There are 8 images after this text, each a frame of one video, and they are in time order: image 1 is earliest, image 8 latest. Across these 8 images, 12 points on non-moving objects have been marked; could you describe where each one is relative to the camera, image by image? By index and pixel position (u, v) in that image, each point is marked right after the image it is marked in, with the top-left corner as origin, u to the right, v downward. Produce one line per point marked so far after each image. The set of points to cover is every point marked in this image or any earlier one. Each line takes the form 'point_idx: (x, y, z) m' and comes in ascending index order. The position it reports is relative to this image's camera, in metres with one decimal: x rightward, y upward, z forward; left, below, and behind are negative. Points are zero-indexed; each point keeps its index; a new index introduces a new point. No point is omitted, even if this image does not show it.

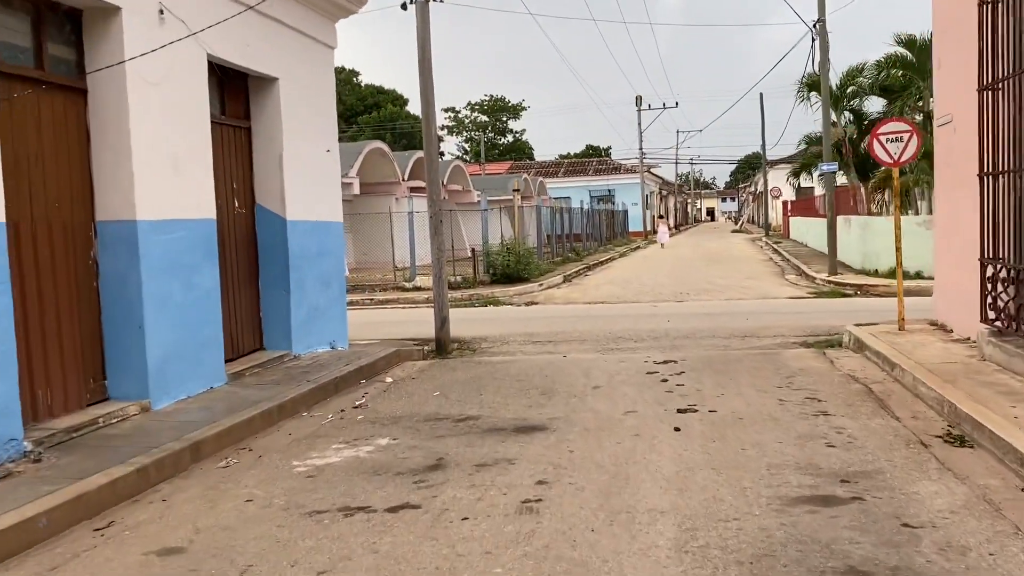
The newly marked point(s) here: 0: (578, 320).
0: (+1.0, -0.5, +13.2) m
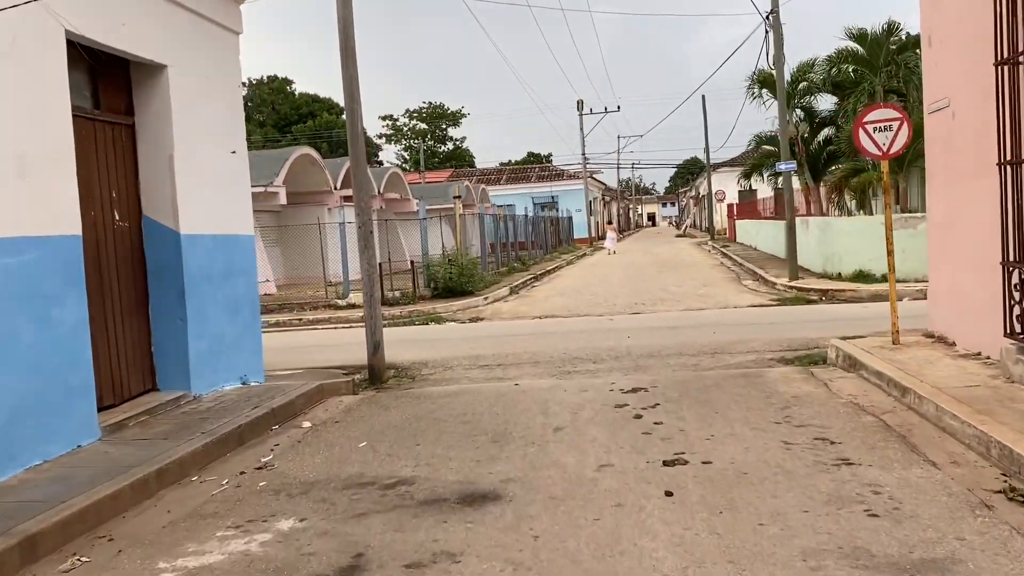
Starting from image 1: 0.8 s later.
0: (+0.2, -0.7, +11.9) m
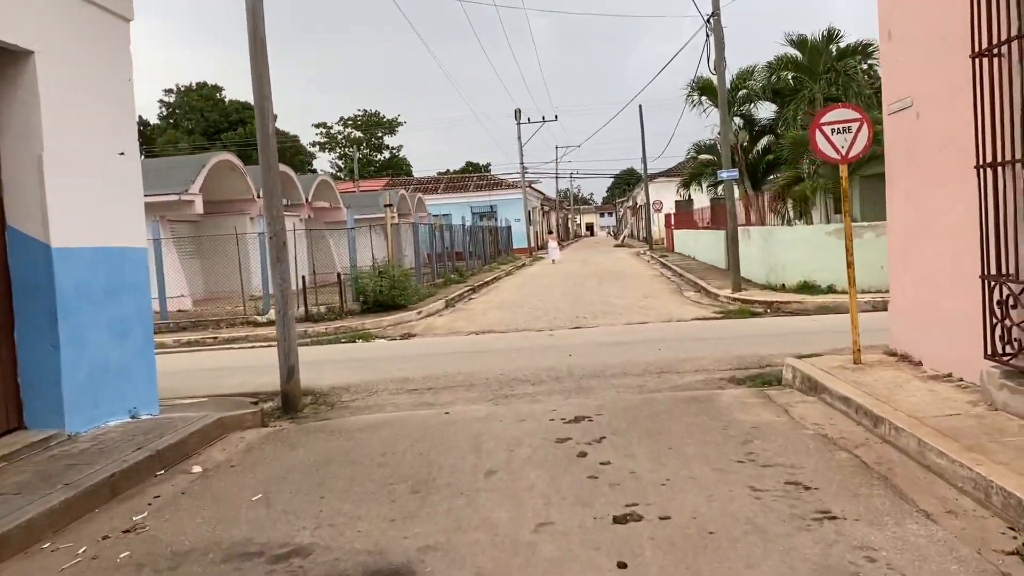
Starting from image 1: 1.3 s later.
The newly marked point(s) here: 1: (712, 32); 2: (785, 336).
0: (-0.7, -0.9, +11.0) m
1: (+3.8, +4.8, +16.3) m
2: (+3.4, -0.6, +10.7) m
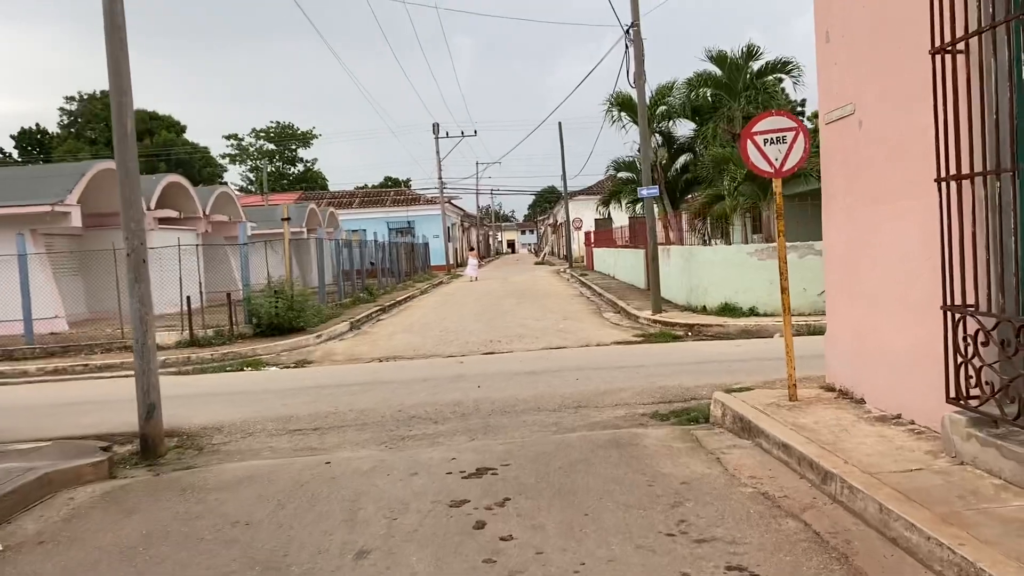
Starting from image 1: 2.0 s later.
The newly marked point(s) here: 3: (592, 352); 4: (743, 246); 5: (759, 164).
0: (-1.8, -1.2, +9.8) m
1: (+2.2, +4.4, +15.6) m
2: (+2.3, -0.9, +9.9) m
3: (+1.1, -0.9, +11.7) m
4: (+3.7, +0.7, +13.9) m
5: (+1.9, +1.0, +6.8) m
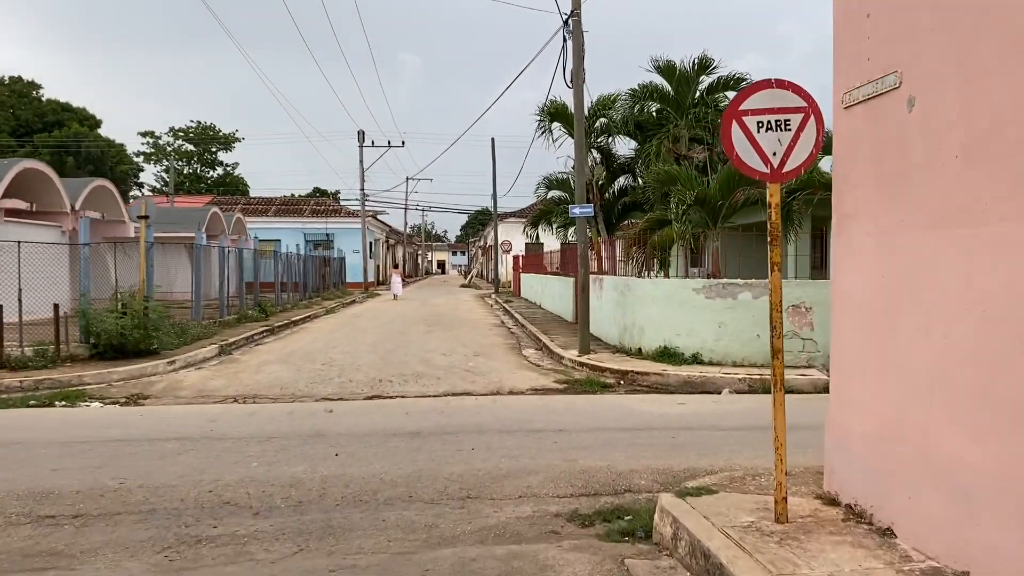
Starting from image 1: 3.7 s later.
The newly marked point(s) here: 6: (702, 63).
0: (-2.8, -1.3, +7.2) m
1: (+0.9, +3.9, +13.4) m
2: (+1.2, -1.3, +7.6) m
3: (-0.1, -1.2, +9.2) m
4: (+2.4, +0.1, +11.7) m
5: (+1.2, +0.7, +4.5) m
6: (+3.7, +4.4, +17.0) m
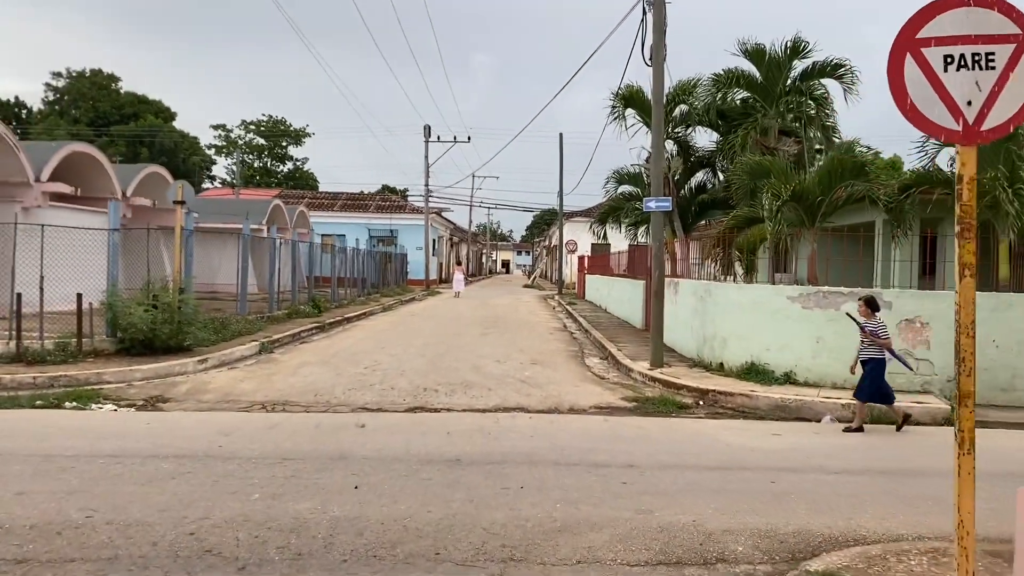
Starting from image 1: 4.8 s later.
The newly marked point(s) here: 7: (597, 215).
0: (-2.4, -1.3, +6.0) m
1: (+1.9, +3.8, +12.0) m
2: (+1.6, -1.3, +6.2) m
3: (+0.4, -1.3, +7.9) m
4: (+3.2, 0.0, +10.1) m
5: (+1.5, +0.6, +3.1) m
6: (+5.0, +4.3, +15.4) m
7: (+1.9, +1.6, +18.6) m
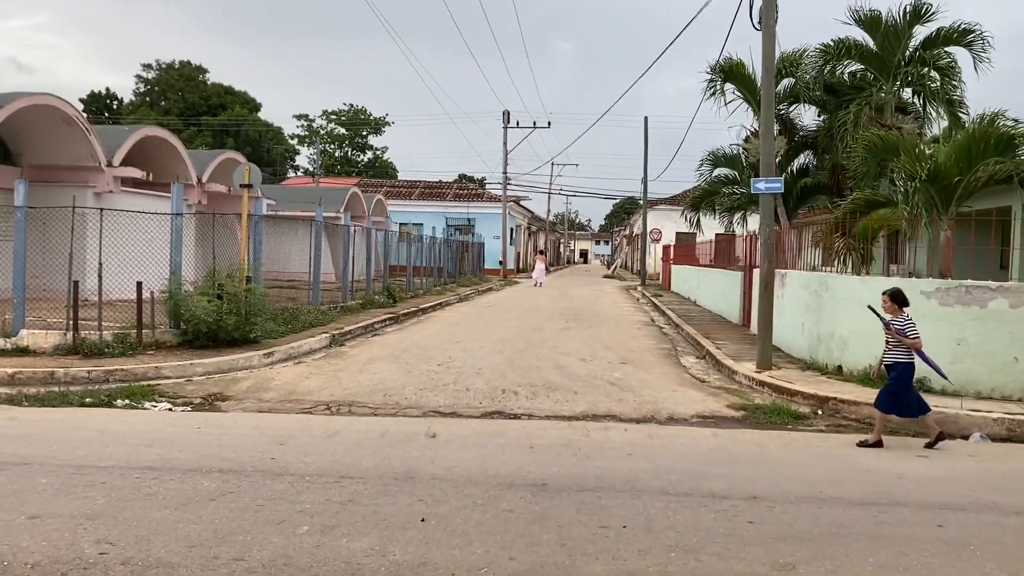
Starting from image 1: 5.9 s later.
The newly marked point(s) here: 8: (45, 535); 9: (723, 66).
0: (-1.8, -1.2, +5.2) m
1: (+3.0, +3.9, +10.7) m
2: (+2.2, -1.3, +5.0) m
3: (+1.2, -1.2, +6.8) m
4: (+4.1, +0.1, +8.8) m
5: (+1.8, +0.6, +1.9) m
6: (+6.4, +4.4, +13.8) m
7: (+3.5, +1.7, +17.2) m
8: (-2.3, -1.2, +4.4) m
9: (+3.5, +3.7, +14.4) m
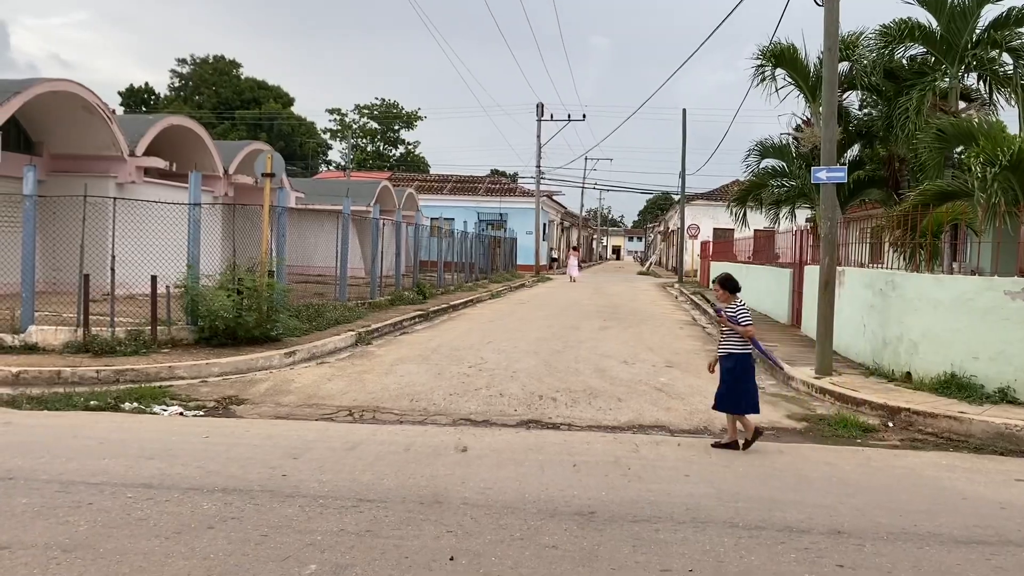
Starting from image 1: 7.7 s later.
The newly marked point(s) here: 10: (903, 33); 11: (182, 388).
0: (-1.6, -1.2, +4.5) m
1: (+3.5, +3.9, +9.8) m
2: (+2.4, -1.3, +4.2) m
3: (+1.4, -1.2, +6.0) m
4: (+4.5, +0.1, +7.9) m
5: (+1.9, +0.6, +1.1) m
6: (+7.0, +4.4, +12.8) m
7: (+4.2, +1.8, +16.4) m
8: (-2.1, -1.2, +3.8) m
9: (+4.1, +3.7, +13.6) m
10: (+6.0, +3.9, +13.4) m
11: (-3.1, -1.0, +8.3) m
